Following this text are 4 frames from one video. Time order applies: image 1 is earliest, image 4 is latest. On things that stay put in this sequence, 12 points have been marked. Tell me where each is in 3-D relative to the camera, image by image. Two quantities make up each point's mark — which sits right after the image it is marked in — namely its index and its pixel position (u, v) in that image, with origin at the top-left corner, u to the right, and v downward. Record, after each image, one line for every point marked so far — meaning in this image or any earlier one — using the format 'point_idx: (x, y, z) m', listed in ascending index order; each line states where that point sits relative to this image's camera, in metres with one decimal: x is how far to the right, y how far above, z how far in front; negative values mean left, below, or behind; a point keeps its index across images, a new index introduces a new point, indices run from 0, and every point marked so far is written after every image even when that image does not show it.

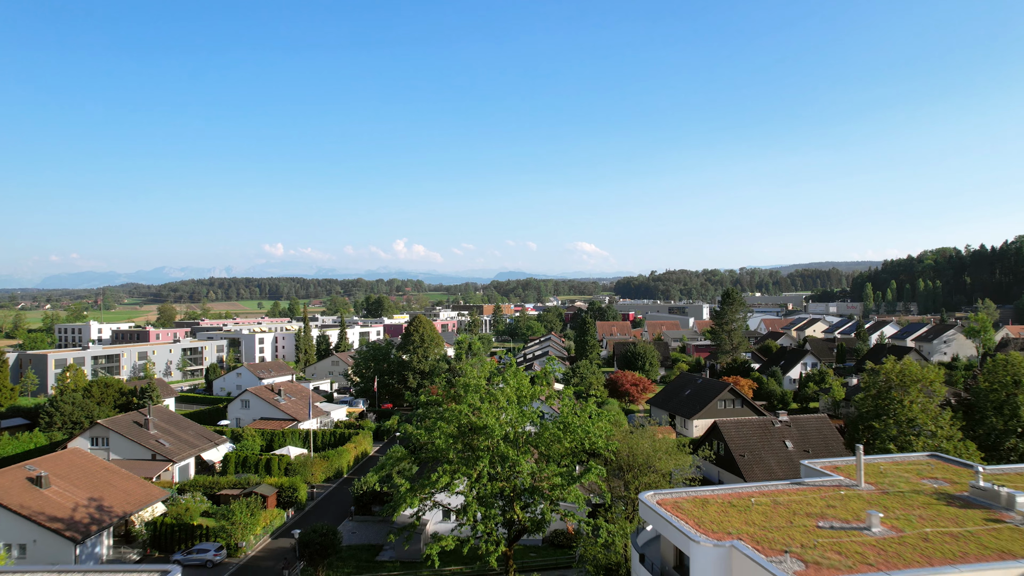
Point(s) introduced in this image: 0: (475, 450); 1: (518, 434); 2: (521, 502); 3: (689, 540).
0: (-1.2, -5.4, +18.0) m
1: (+0.3, -5.0, +18.6) m
2: (+0.4, -7.3, +18.0) m
3: (+3.3, -4.7, +10.3) m
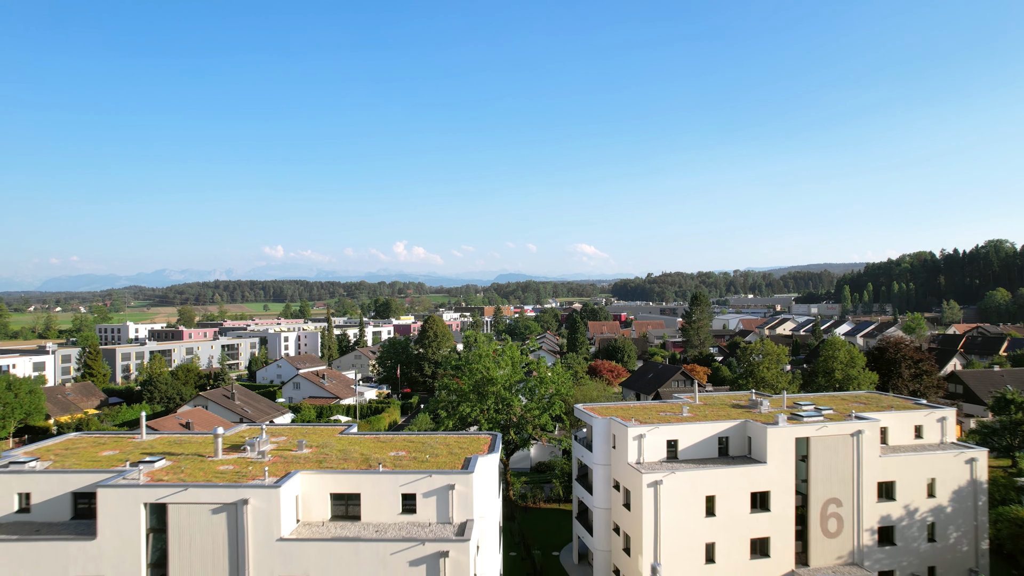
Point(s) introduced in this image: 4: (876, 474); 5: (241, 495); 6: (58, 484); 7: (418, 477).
0: (-1.4, -5.8, +28.7) m
1: (+0.1, -5.4, +29.3) m
2: (+0.2, -7.6, +28.7) m
3: (+3.1, -5.1, +21.0) m
4: (+13.2, -6.7, +19.0) m
5: (-6.6, -5.1, +13.0) m
6: (-12.0, -5.2, +13.9) m
7: (-2.4, -4.9, +14.0) m
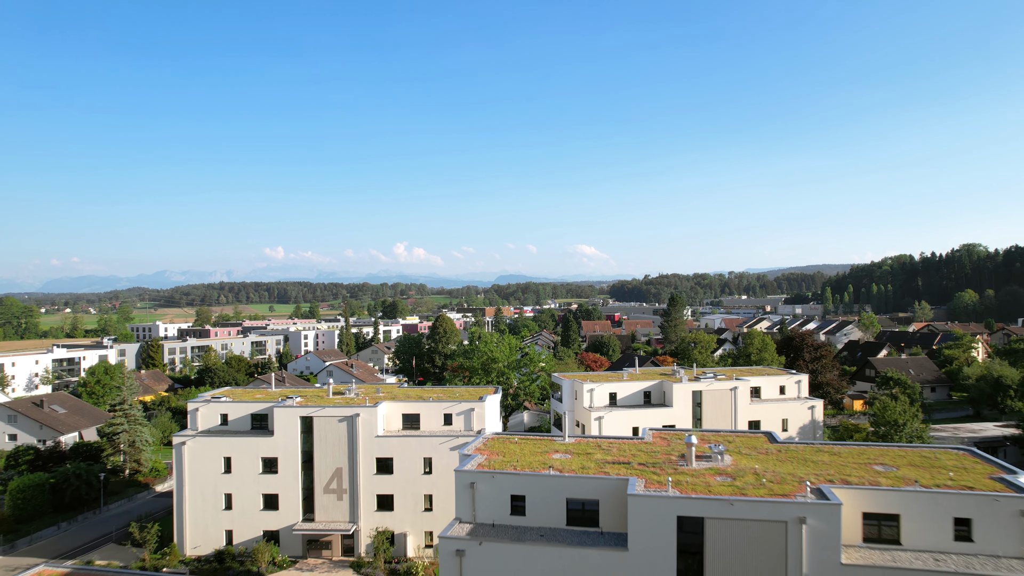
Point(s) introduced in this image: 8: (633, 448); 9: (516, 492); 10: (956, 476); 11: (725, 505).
0: (-1.6, -6.1, +38.8) m
1: (-0.1, -5.7, +39.4) m
2: (0.0, -7.9, +38.8) m
3: (+2.9, -5.4, +31.0) m
4: (+13.0, -7.0, +29.1) m
5: (-6.8, -5.4, +23.0) m
6: (-12.2, -5.5, +24.0) m
7: (-2.6, -5.2, +24.0) m
8: (+3.6, -4.8, +15.9) m
9: (+0.1, -5.4, +13.9) m
10: (+10.9, -4.6, +13.1) m
11: (+4.8, -4.9, +11.9) m
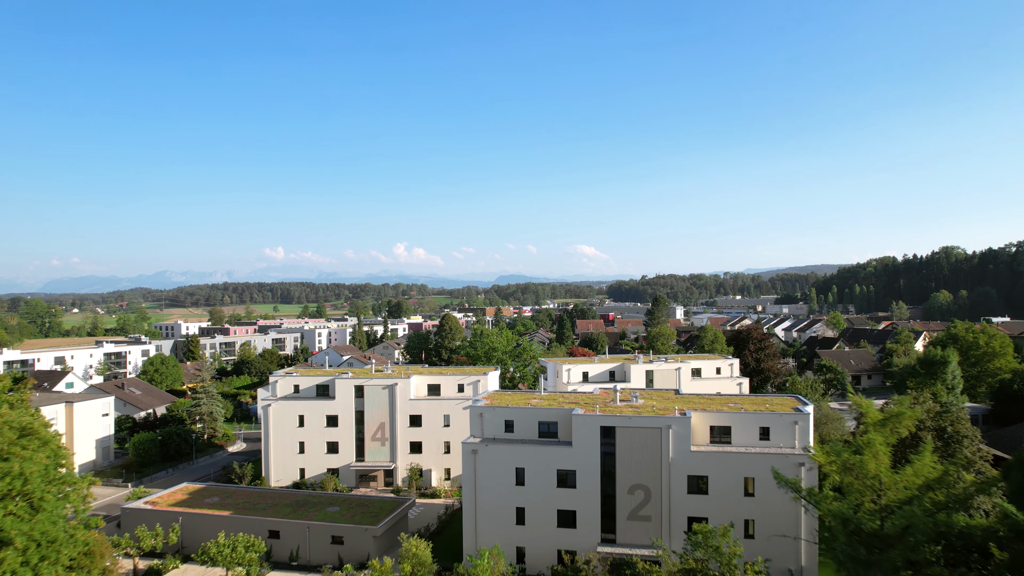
0: (-1.9, -6.4, +47.5) m
1: (-0.4, -6.0, +48.1) m
2: (-0.3, -8.2, +47.5) m
3: (+2.7, -5.6, +39.8) m
4: (+12.7, -7.2, +37.8) m
5: (-7.1, -5.6, +31.8) m
6: (-12.4, -5.7, +32.7) m
7: (-2.9, -5.5, +32.8) m
8: (+3.4, -5.0, +24.7) m
9: (-0.2, -5.6, +22.7) m
10: (+10.7, -4.9, +21.8) m
11: (+4.5, -5.1, +20.7) m
